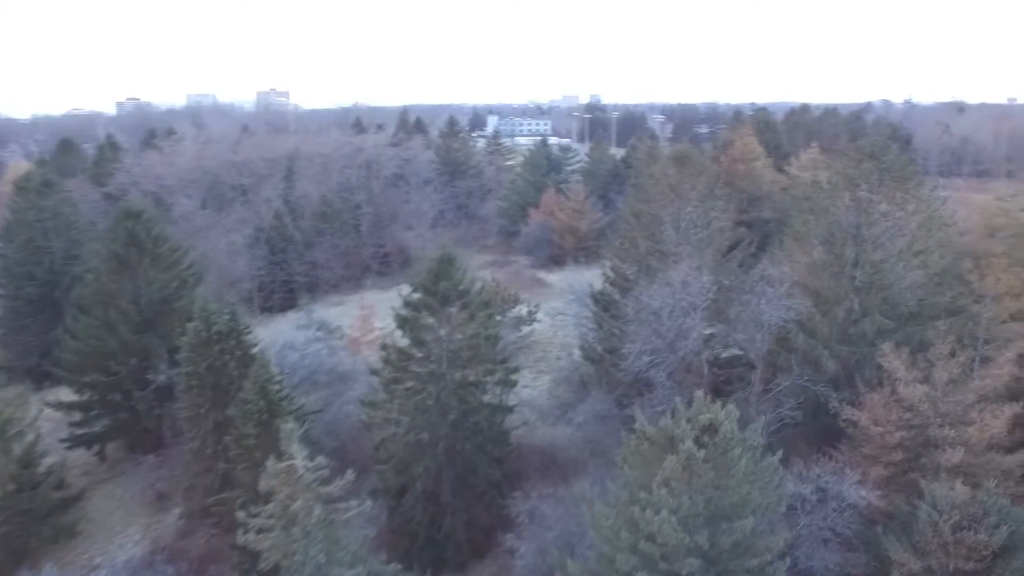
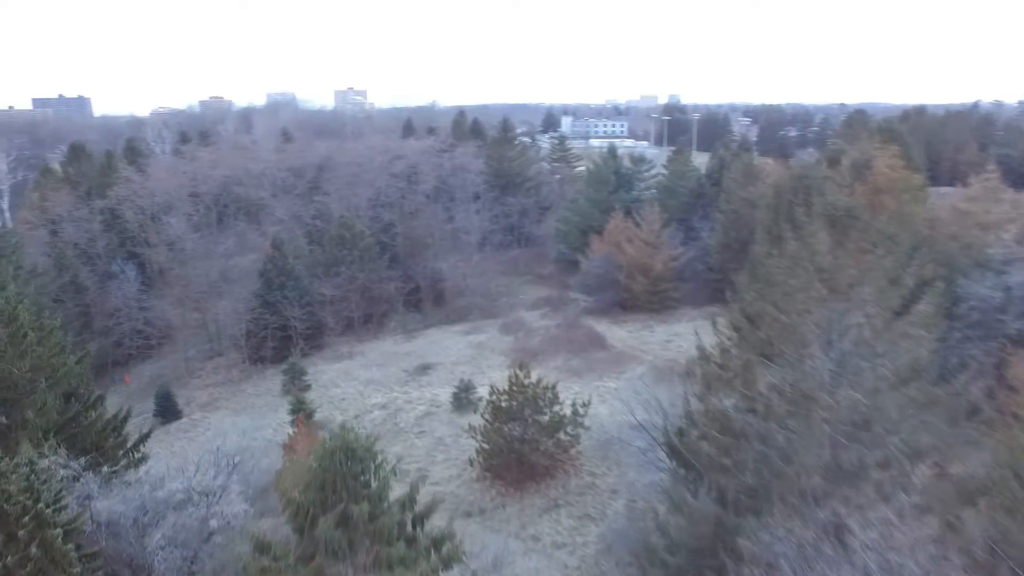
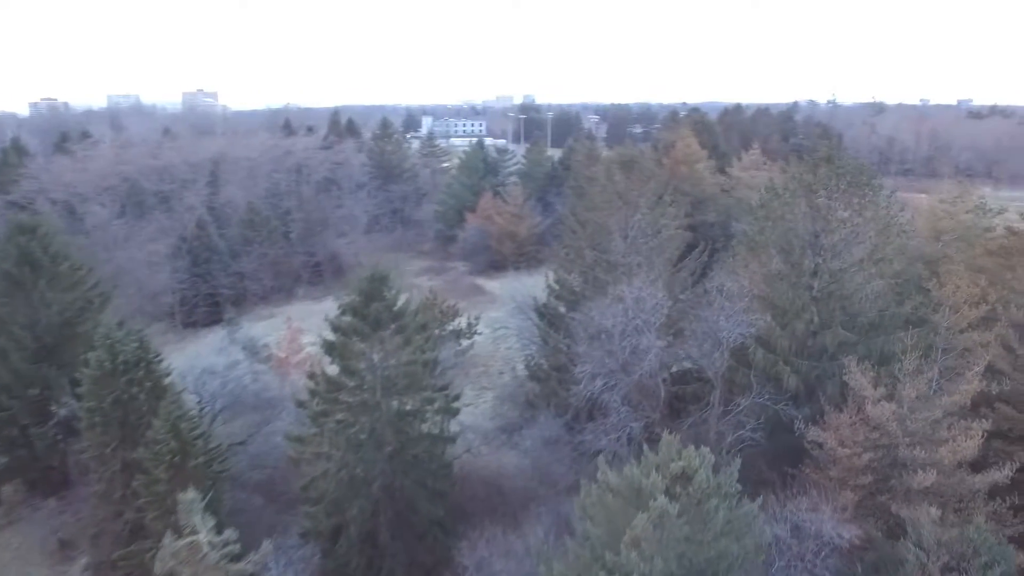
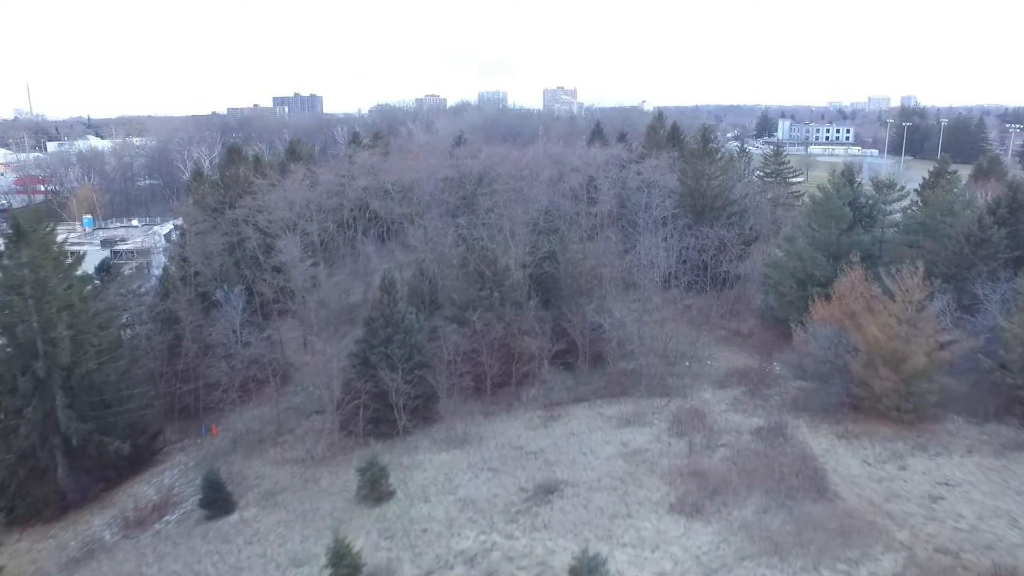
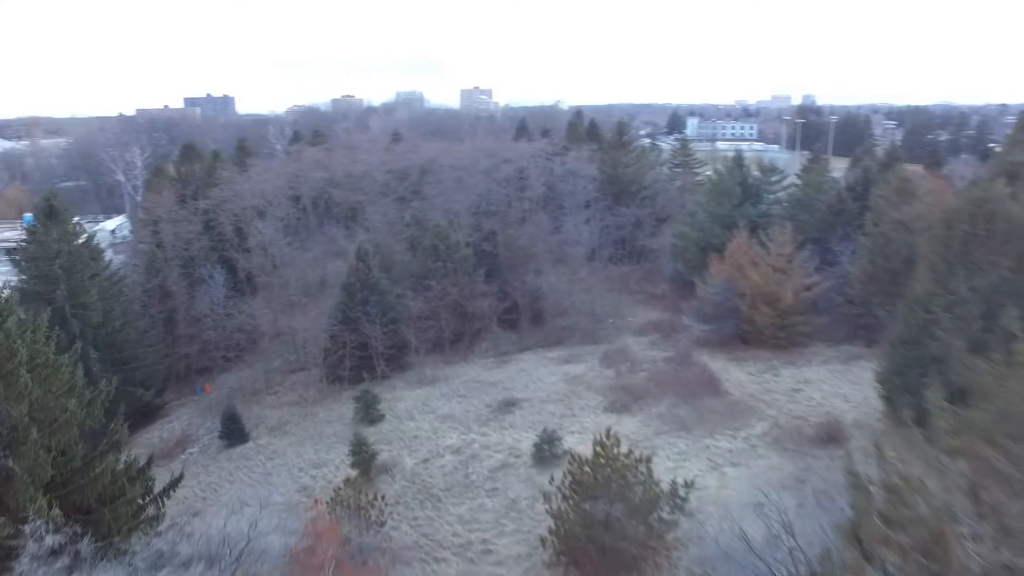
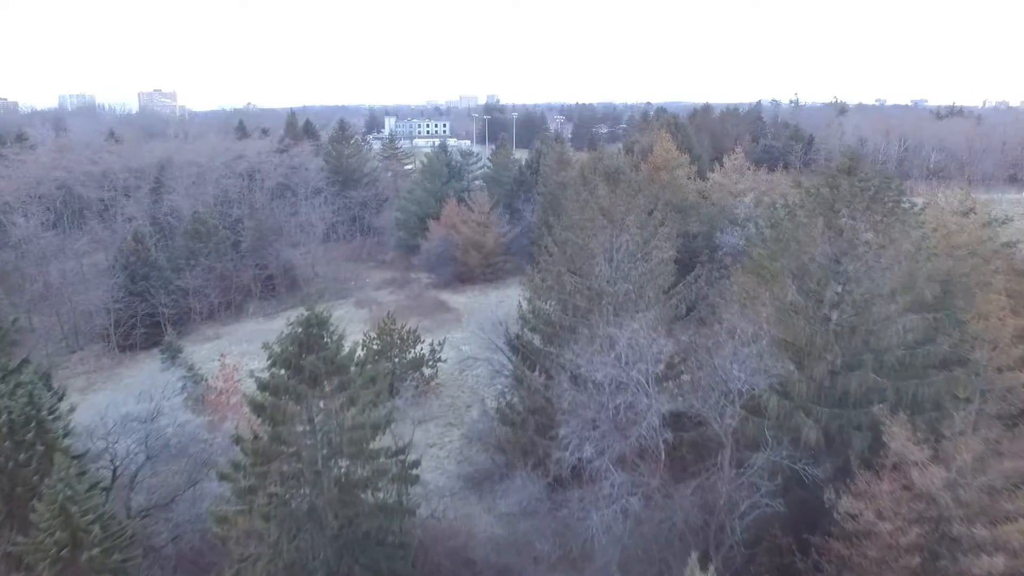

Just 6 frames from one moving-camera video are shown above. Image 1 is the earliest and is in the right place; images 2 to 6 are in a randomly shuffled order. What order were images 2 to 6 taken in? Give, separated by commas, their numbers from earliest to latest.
3, 6, 2, 5, 4
